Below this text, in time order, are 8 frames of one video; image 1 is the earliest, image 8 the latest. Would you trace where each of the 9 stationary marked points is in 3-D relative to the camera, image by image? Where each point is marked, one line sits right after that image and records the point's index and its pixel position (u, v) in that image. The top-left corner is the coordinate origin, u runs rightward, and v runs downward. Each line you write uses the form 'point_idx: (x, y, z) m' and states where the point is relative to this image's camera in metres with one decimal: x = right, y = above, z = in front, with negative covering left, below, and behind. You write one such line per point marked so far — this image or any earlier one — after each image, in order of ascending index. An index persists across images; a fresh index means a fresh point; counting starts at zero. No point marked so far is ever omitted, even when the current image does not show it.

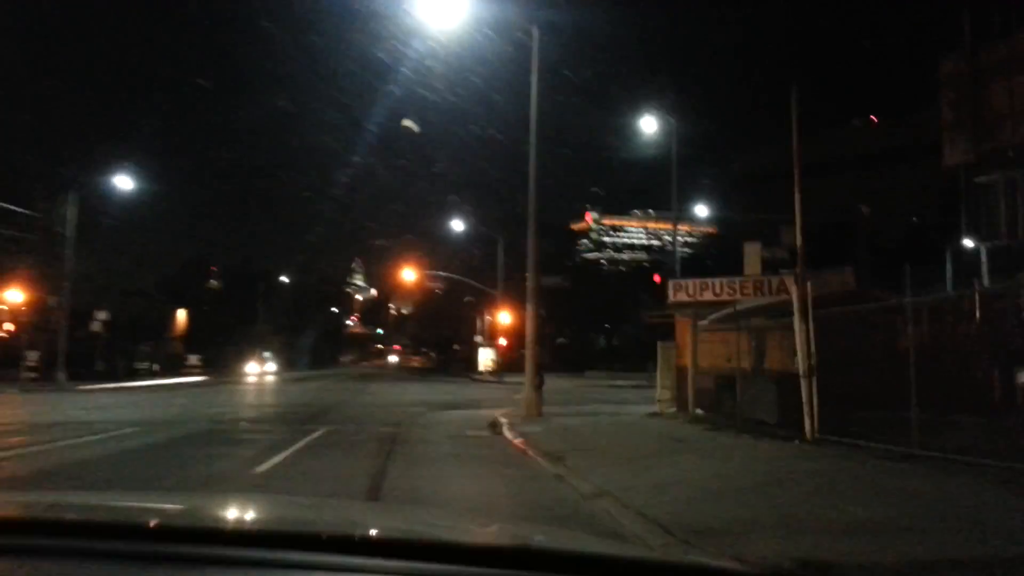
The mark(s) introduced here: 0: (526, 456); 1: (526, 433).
0: (+0.2, -2.7, +16.3) m
1: (+0.3, -2.8, +19.1) m
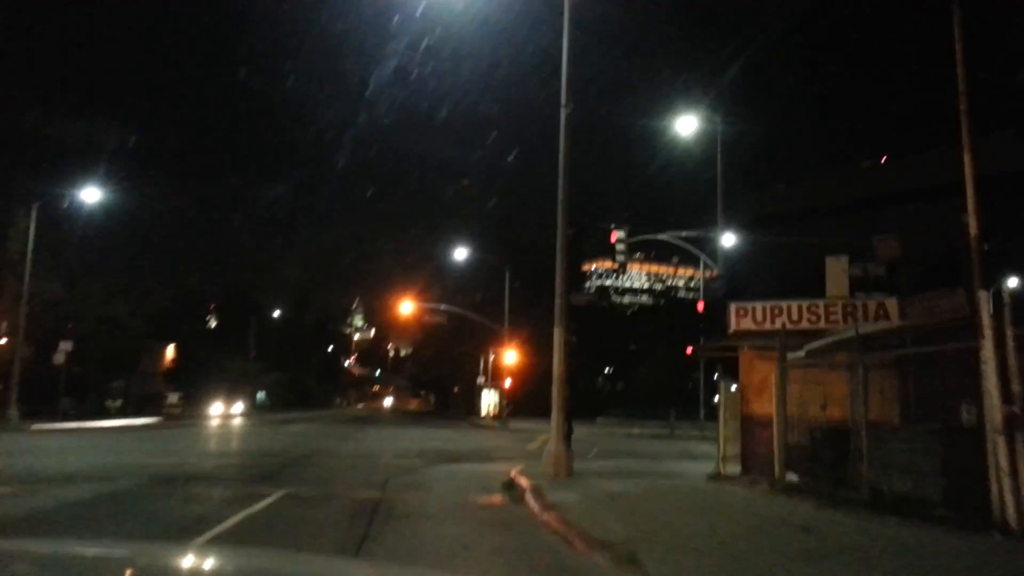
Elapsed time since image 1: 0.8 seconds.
0: (+0.6, -2.8, +11.1) m
1: (+0.6, -3.0, +13.8) m
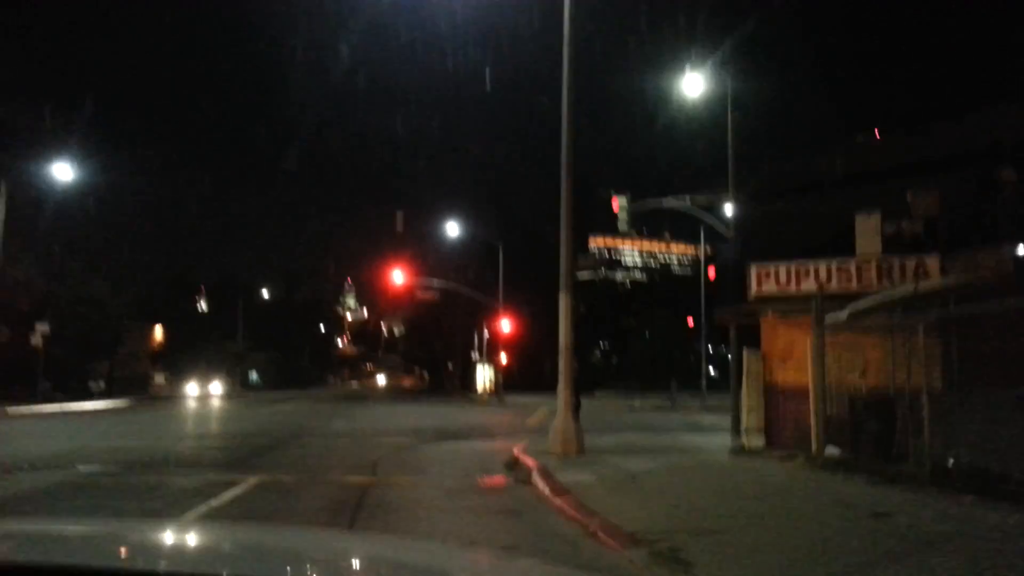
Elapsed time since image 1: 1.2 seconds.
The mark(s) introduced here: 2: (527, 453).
0: (+0.7, -2.3, +9.4) m
1: (+0.7, -2.4, +12.2) m
2: (+0.2, -2.7, +16.6) m
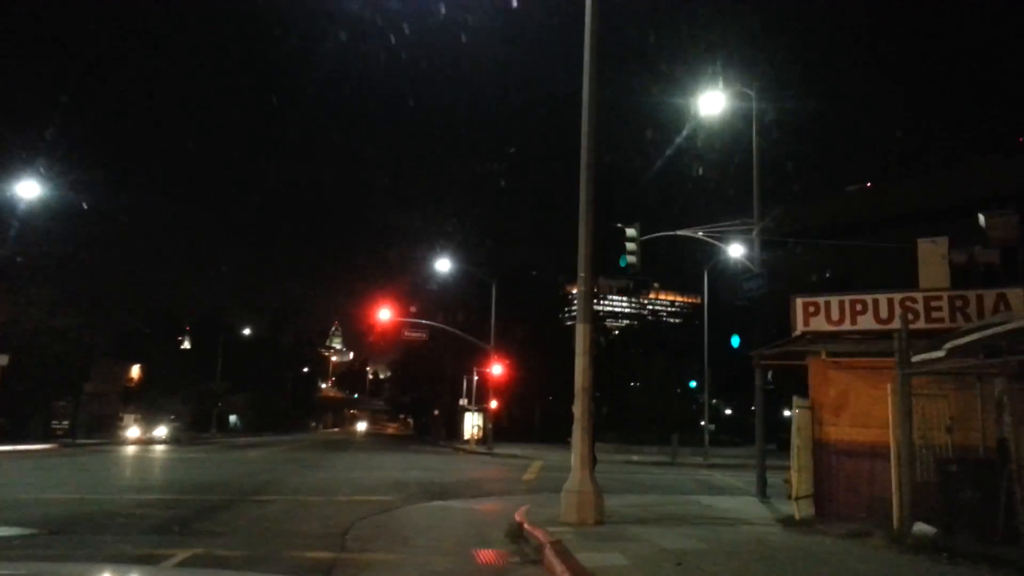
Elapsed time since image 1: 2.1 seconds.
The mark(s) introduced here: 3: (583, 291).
0: (+0.8, -2.4, +6.6) m
1: (+0.8, -2.7, +9.4) m
2: (+0.3, -3.2, +13.8) m
3: (+1.0, 0.0, +13.4) m
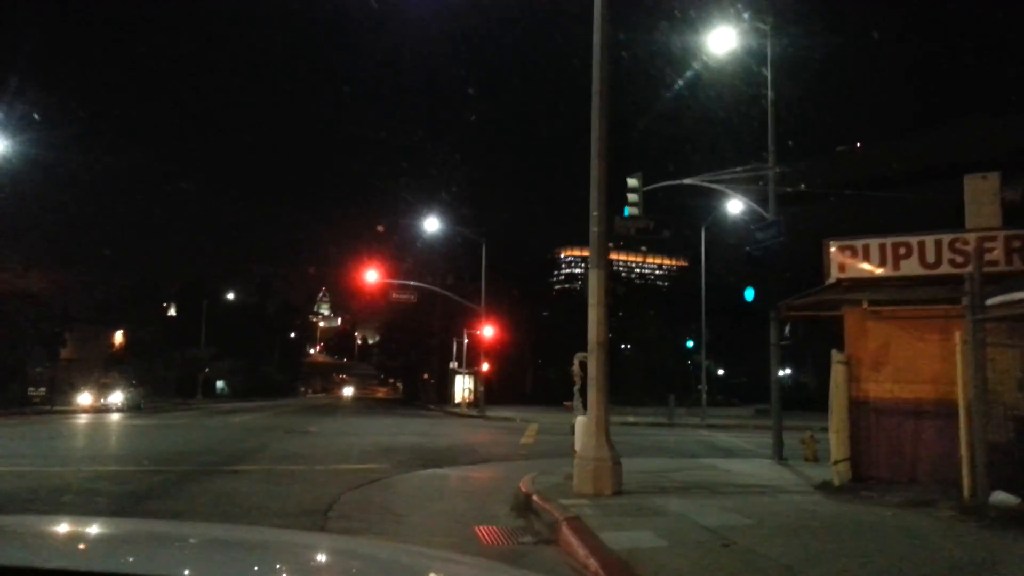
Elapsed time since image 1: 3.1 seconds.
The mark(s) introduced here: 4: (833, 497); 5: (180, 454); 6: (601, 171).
0: (+1.0, -2.0, +5.1) m
1: (+0.9, -2.1, +7.8) m
2: (+0.3, -2.4, +12.2) m
3: (+1.0, +0.7, +11.8) m
4: (+3.7, -2.4, +11.5) m
5: (-6.1, -3.1, +18.6) m
6: (+1.1, +1.4, +11.8) m
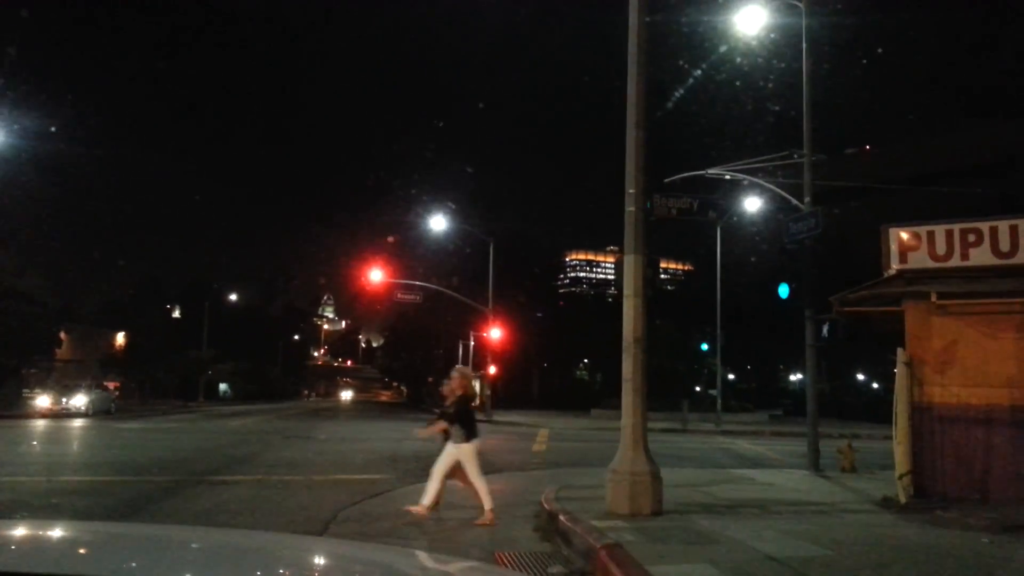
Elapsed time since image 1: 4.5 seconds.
0: (+1.2, -1.8, +3.6) m
1: (+1.1, -2.0, +6.4) m
2: (+0.6, -2.3, +10.8) m
3: (+1.2, +0.8, +10.4) m
4: (+4.0, -2.3, +10.0) m
5: (-5.9, -3.0, +17.2) m
6: (+1.3, +1.5, +10.4) m
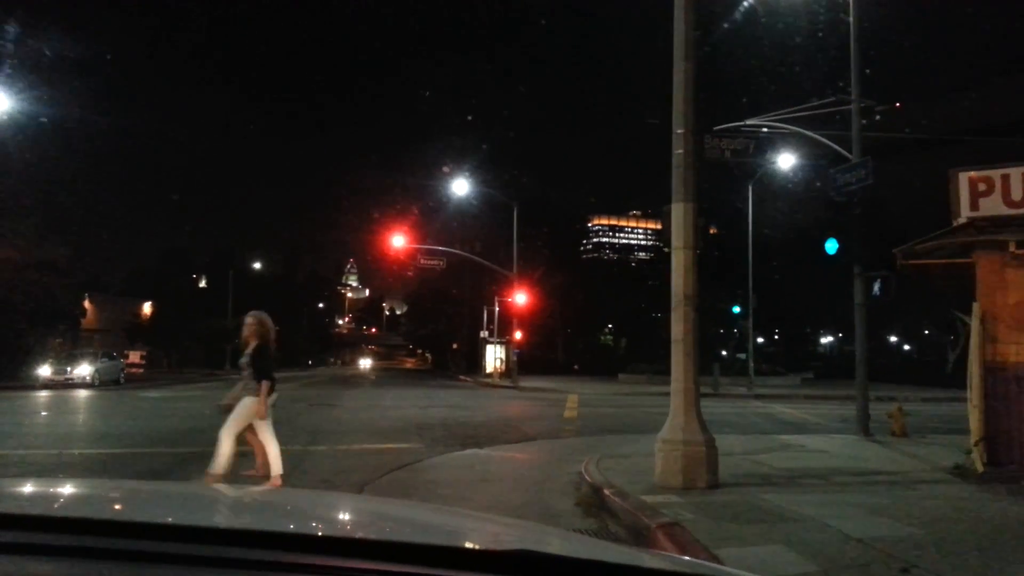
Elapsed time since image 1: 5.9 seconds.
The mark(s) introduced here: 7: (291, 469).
0: (+1.4, -1.6, +2.7) m
1: (+1.4, -1.7, +5.5) m
2: (+0.9, -1.9, +9.9) m
3: (+1.6, +1.2, +9.4) m
4: (+4.3, -1.8, +9.1) m
5: (-5.3, -2.3, +16.5) m
6: (+1.6, +2.0, +9.4) m
7: (-2.8, -2.3, +12.7) m
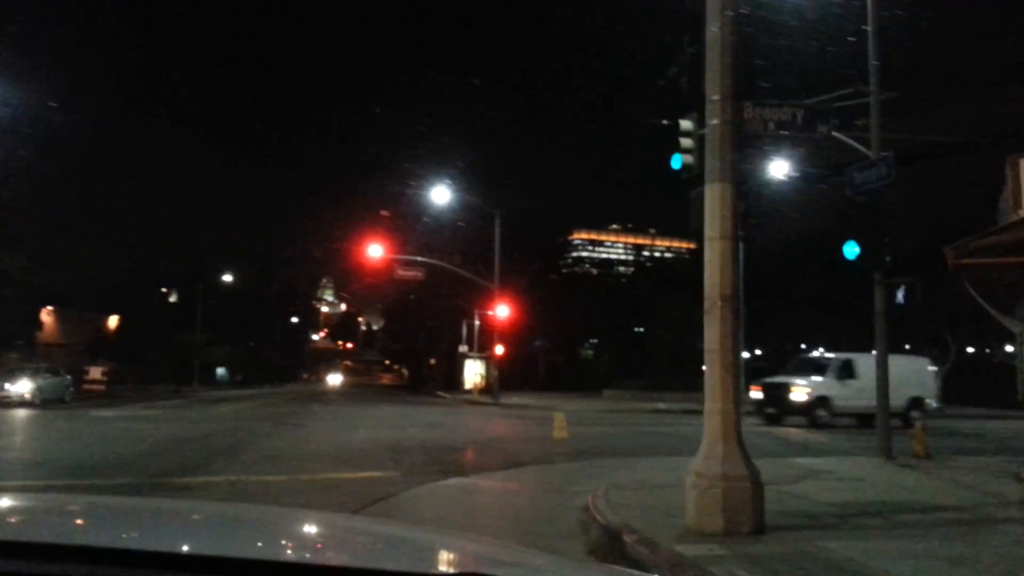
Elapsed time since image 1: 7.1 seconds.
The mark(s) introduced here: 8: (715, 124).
0: (+1.5, -1.5, +1.0) m
1: (+1.5, -1.6, +3.8) m
2: (+0.9, -1.9, +8.2) m
3: (+1.6, +1.2, +7.7) m
4: (+4.3, -1.8, +7.4) m
5: (-5.5, -2.4, +14.6) m
6: (+1.6, +2.0, +7.7) m
7: (-2.9, -2.3, +10.9) m
8: (+1.6, +1.3, +7.7) m
